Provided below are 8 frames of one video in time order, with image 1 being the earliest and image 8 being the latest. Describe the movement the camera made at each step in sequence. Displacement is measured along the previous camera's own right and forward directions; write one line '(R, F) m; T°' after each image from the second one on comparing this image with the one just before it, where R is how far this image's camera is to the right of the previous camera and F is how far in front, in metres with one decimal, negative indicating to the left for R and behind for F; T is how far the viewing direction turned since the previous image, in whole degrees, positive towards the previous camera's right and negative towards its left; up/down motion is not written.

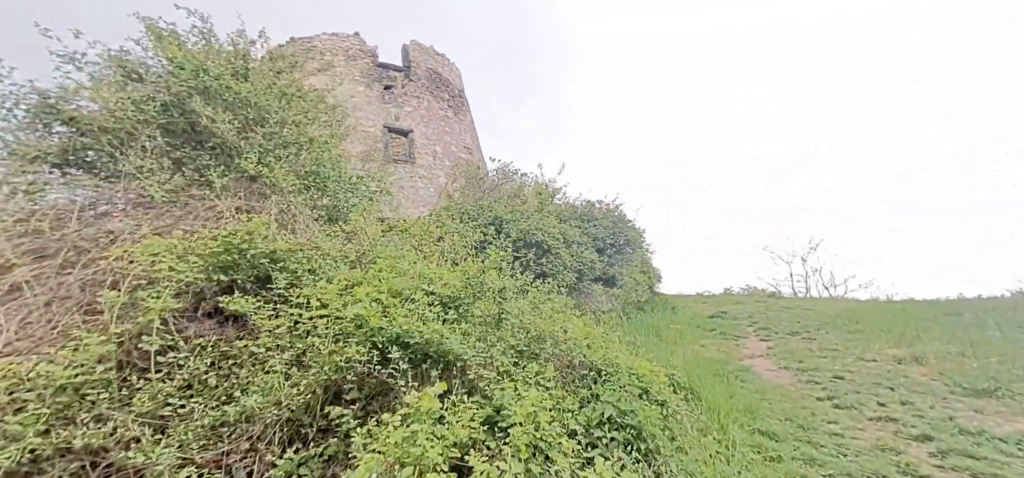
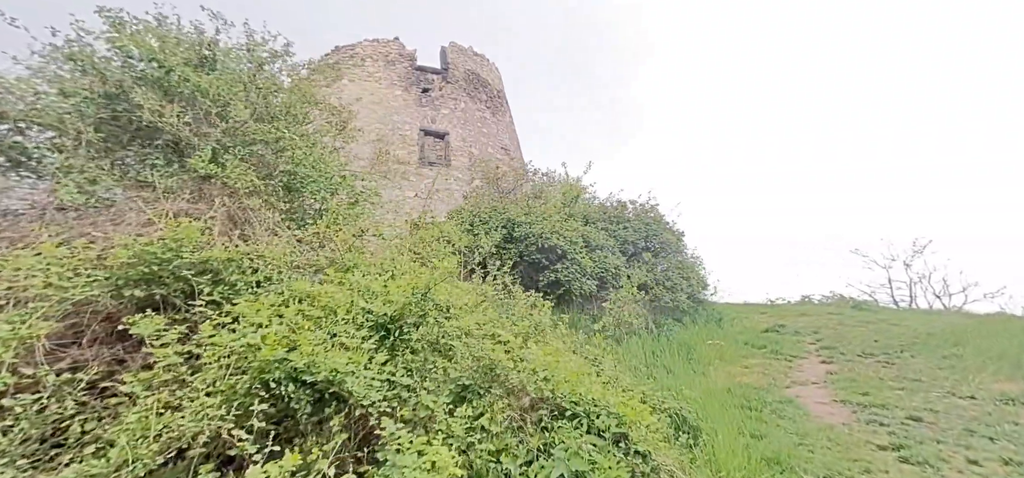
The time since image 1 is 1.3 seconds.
(+0.7, +0.6) m; -8°
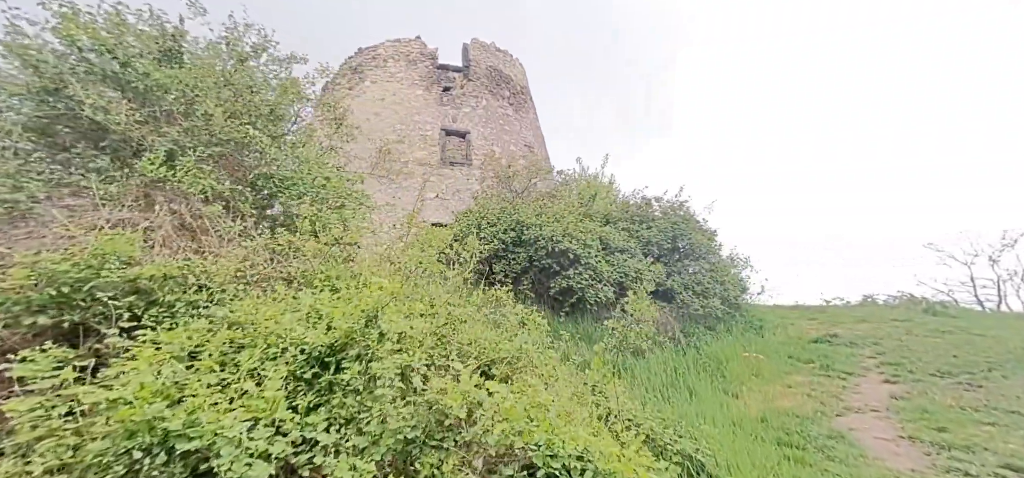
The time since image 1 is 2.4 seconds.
(+0.4, +0.5) m; -5°
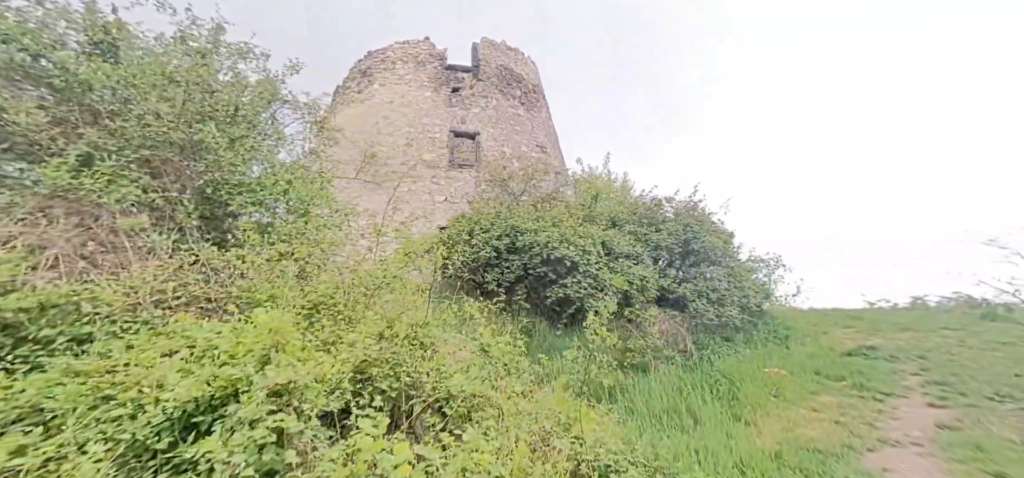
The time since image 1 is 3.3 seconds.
(+0.4, +0.4) m; -3°
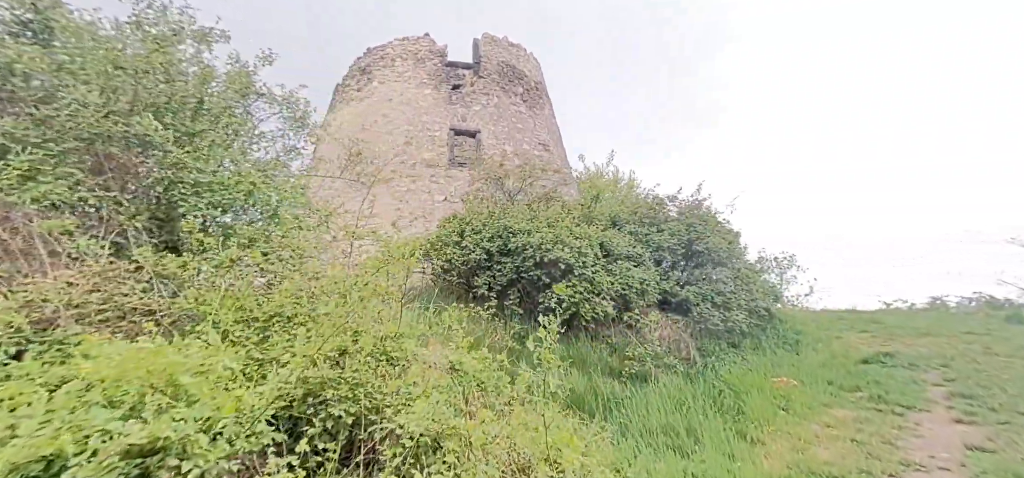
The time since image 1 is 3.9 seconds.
(+0.2, +0.3) m; -1°
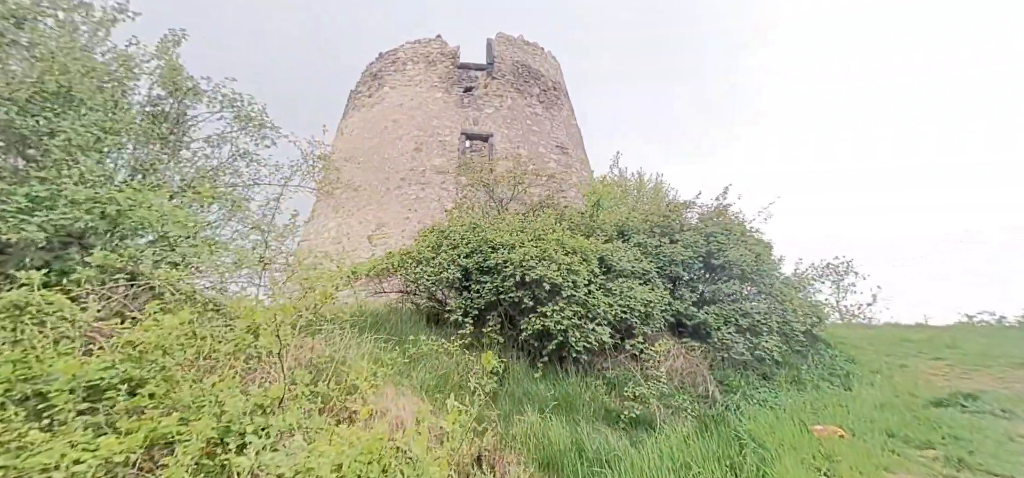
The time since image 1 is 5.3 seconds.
(+0.6, +0.8) m; -5°
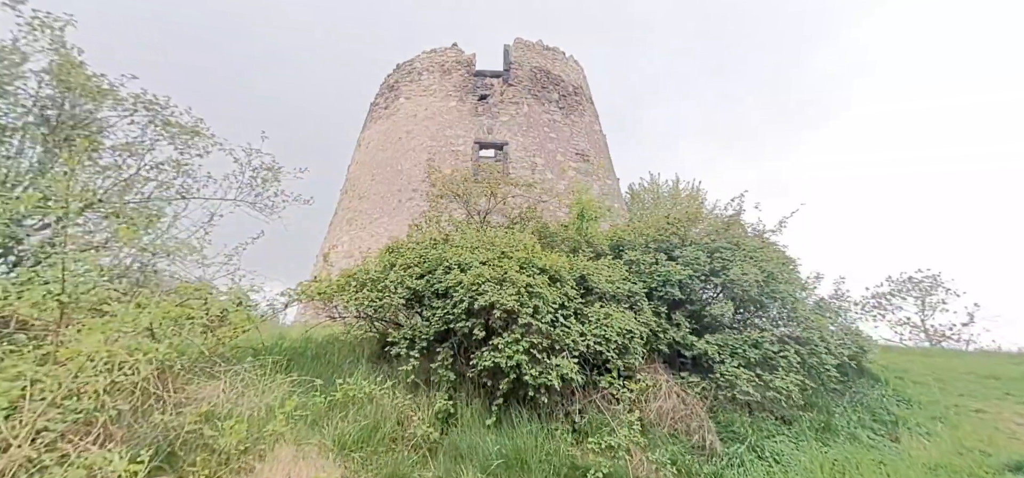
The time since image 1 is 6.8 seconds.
(+0.8, +0.6) m; -6°
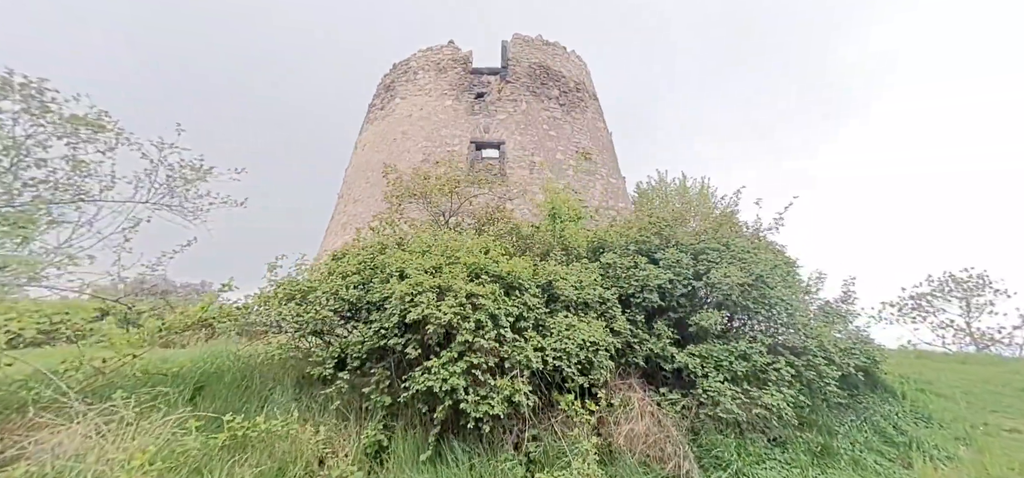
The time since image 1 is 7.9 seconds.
(+0.6, +0.4) m; -2°
